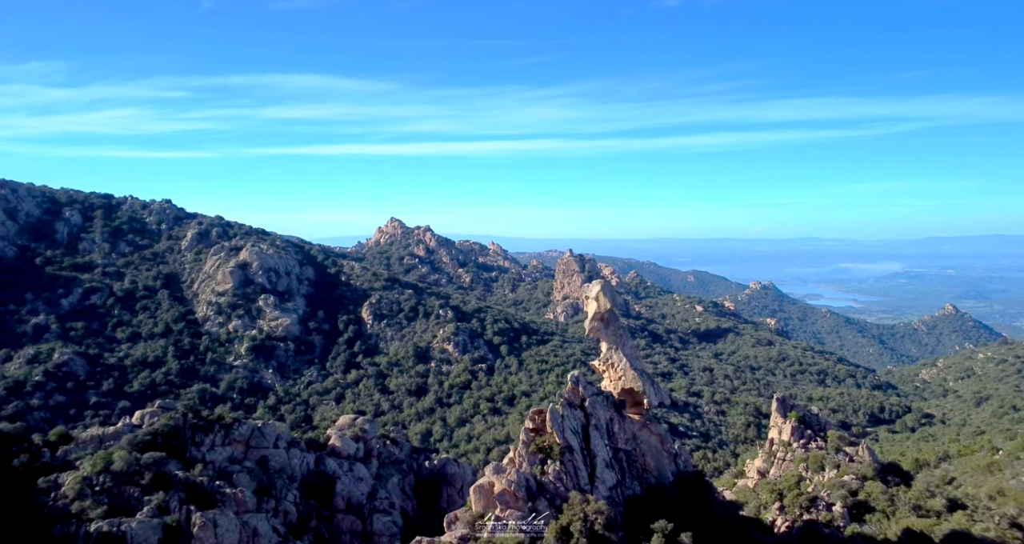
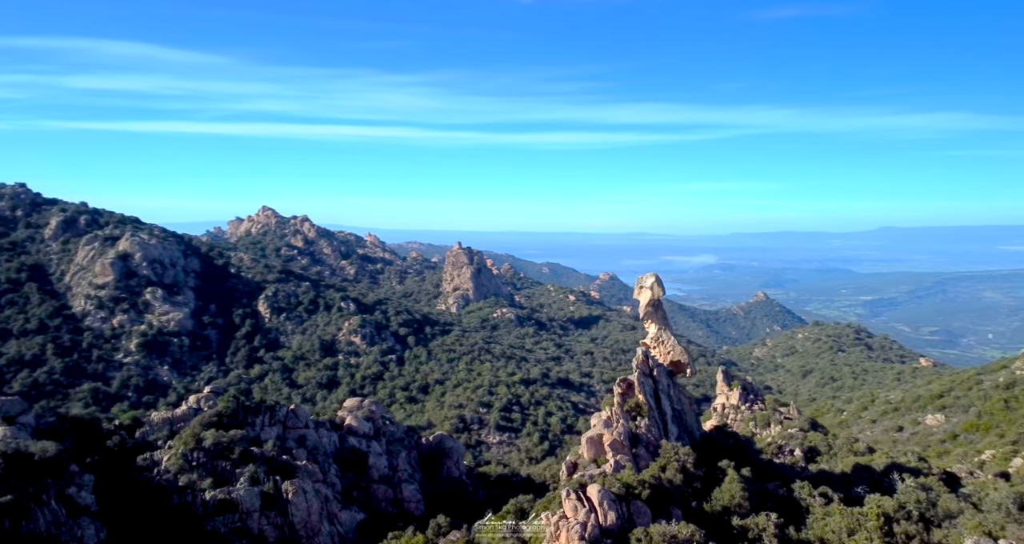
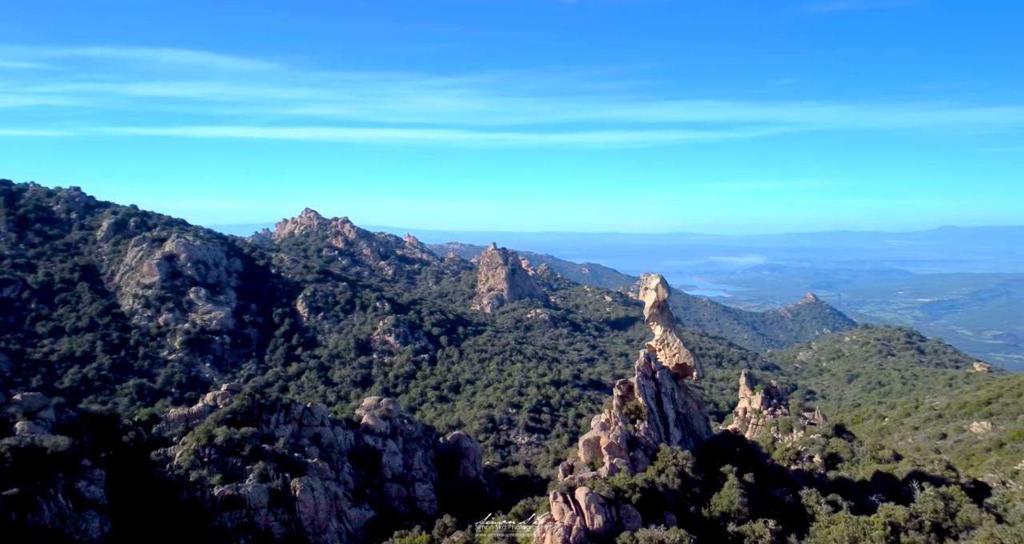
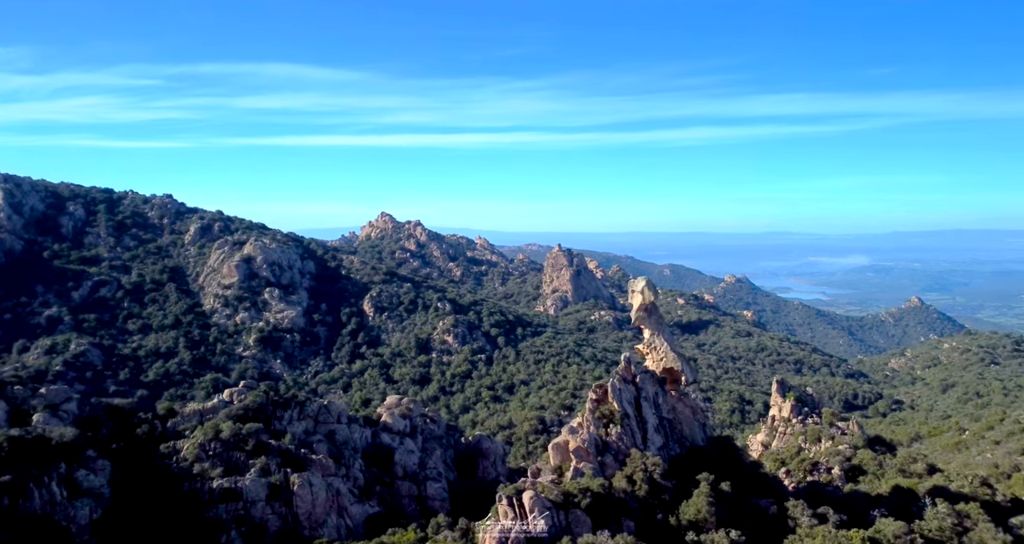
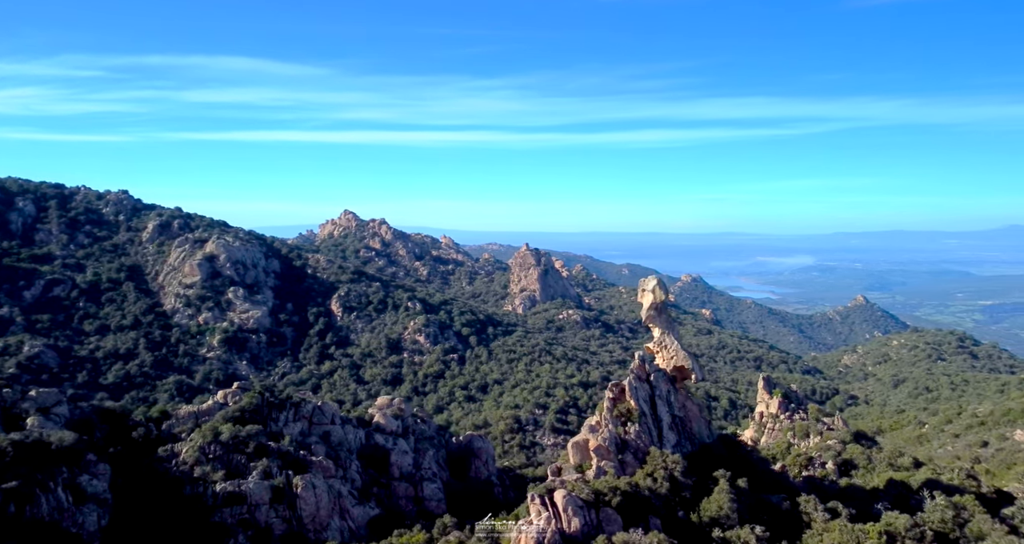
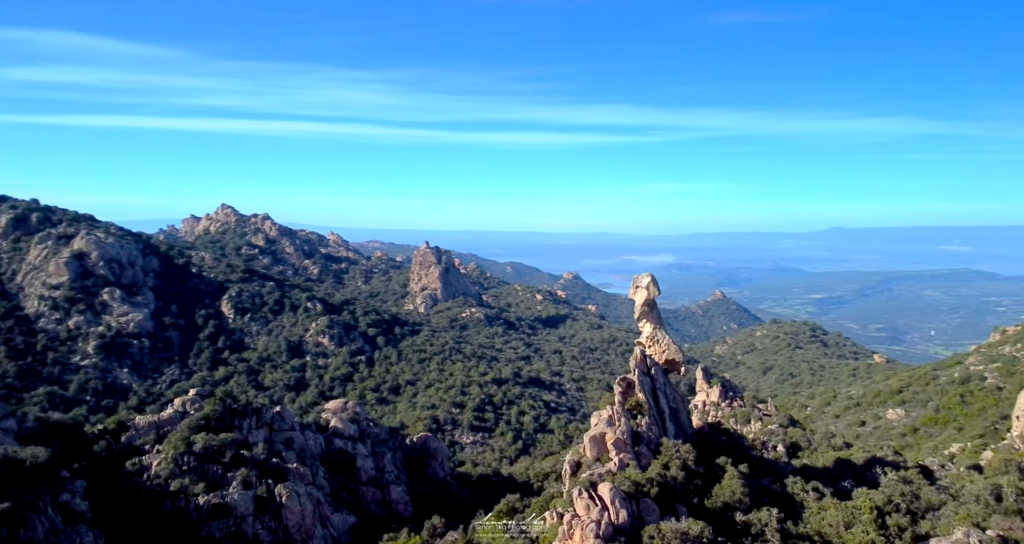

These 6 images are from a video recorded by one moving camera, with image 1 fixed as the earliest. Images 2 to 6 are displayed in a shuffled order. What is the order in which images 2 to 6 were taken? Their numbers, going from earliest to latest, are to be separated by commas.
4, 5, 3, 2, 6
